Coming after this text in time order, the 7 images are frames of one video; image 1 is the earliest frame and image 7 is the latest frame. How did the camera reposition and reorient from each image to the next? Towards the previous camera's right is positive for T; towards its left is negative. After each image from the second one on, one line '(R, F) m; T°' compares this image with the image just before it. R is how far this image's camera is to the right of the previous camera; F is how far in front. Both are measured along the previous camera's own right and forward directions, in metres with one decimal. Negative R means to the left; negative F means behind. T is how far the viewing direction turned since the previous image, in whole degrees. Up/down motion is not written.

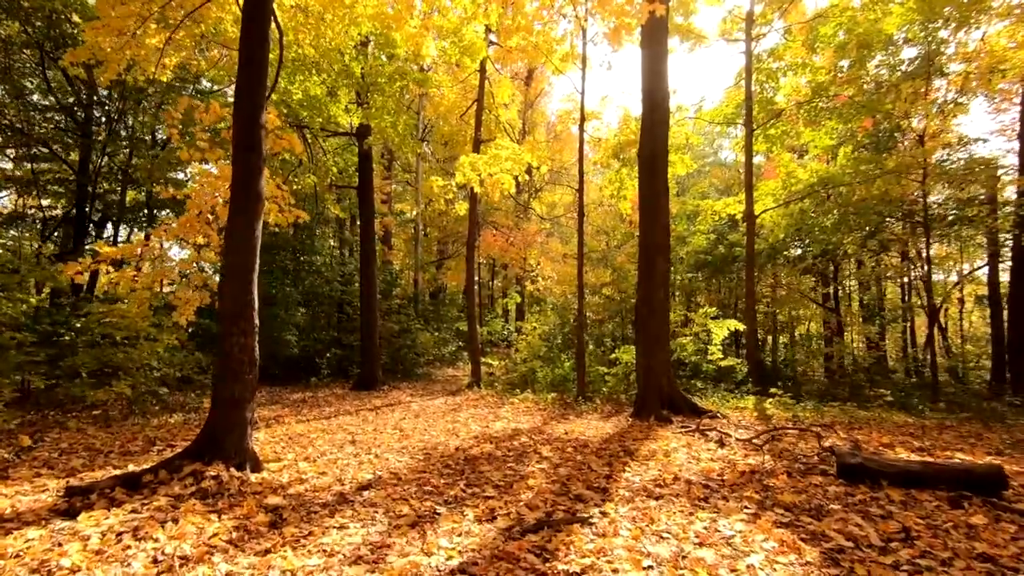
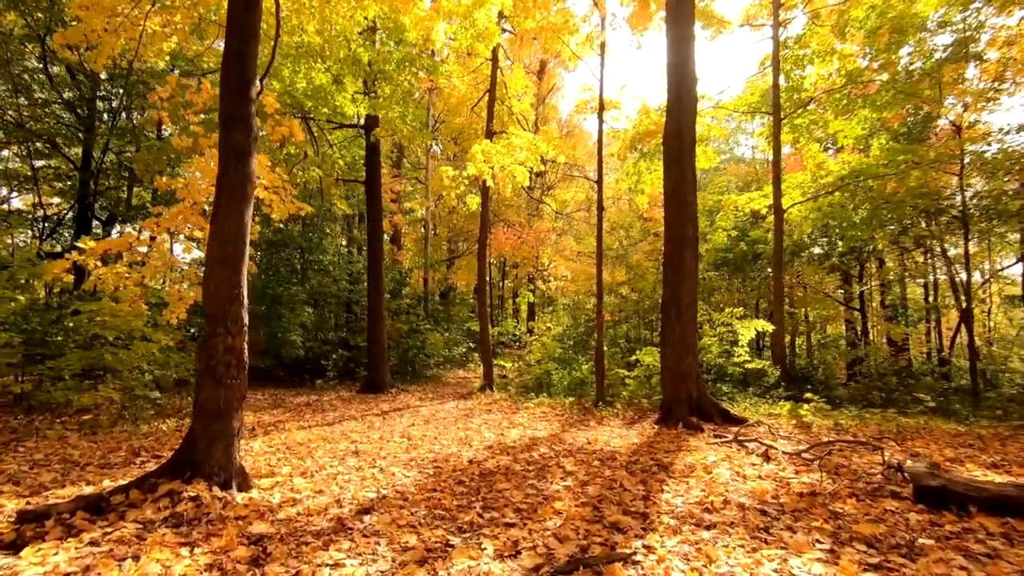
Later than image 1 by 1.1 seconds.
(-0.1, +0.5) m; -1°
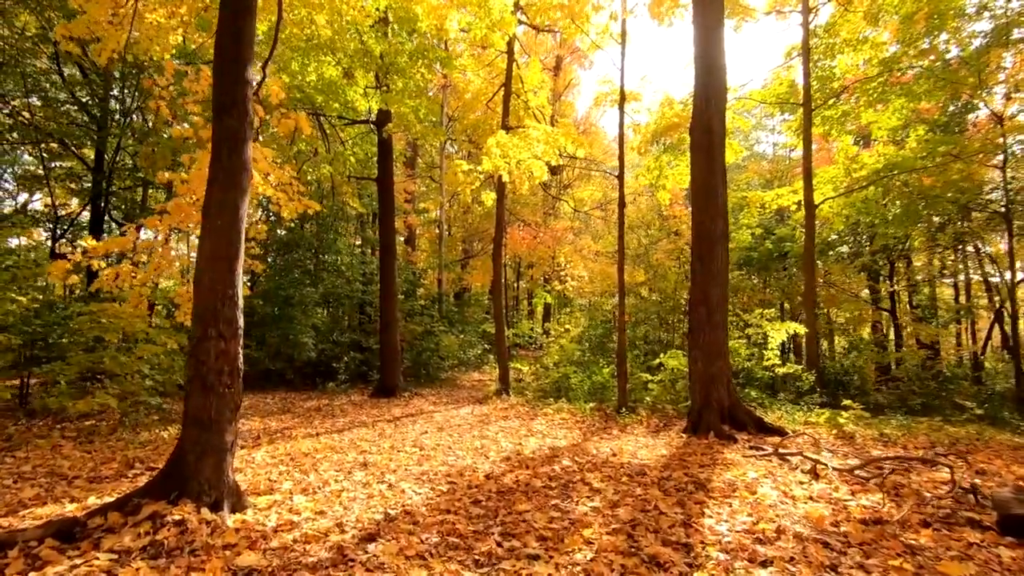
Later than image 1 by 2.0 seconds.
(0.0, +0.4) m; -2°
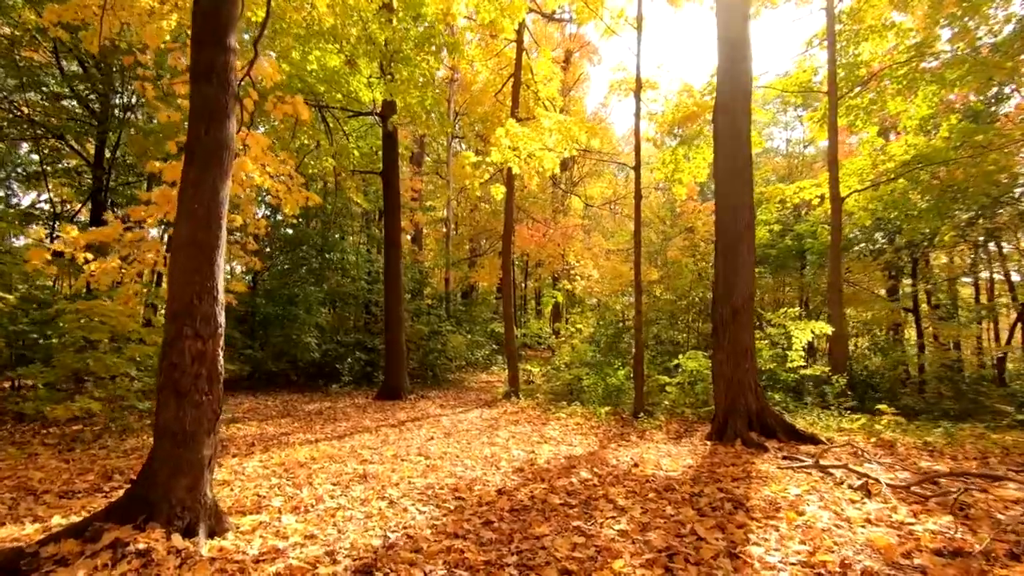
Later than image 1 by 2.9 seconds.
(-0.1, +0.4) m; -1°
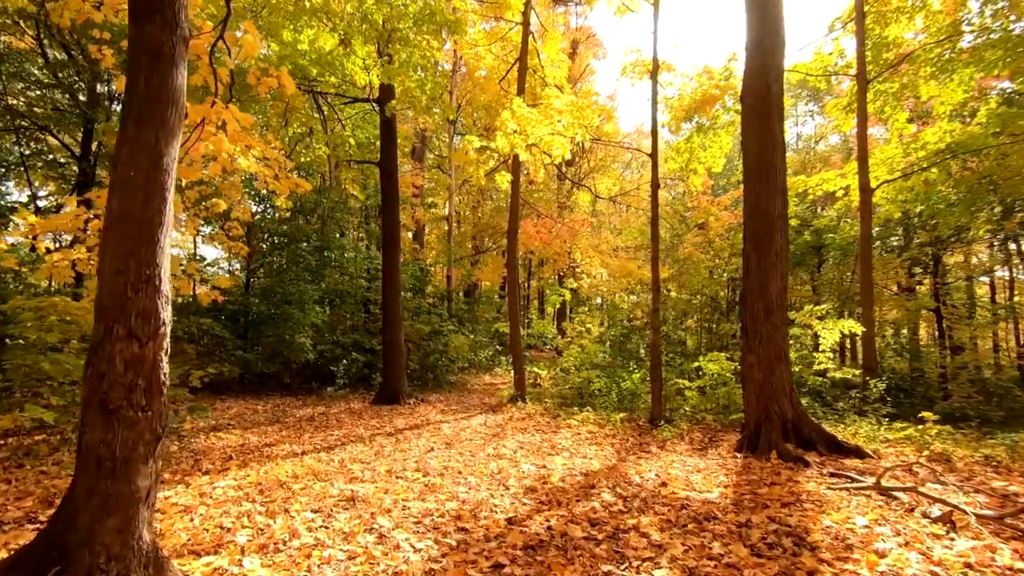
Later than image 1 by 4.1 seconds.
(-0.1, +0.6) m; 0°
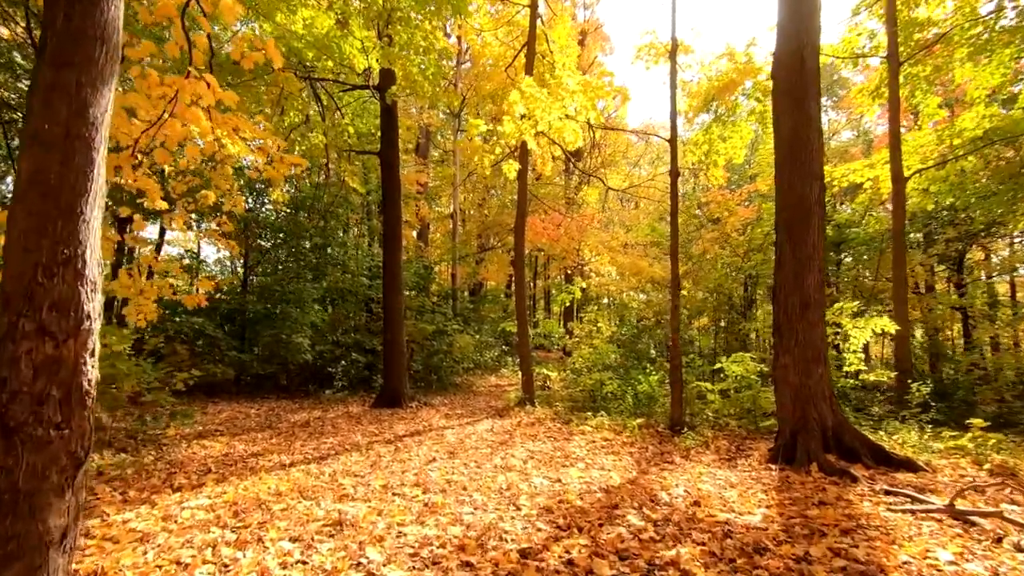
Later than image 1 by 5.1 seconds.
(0.0, +0.5) m; -1°
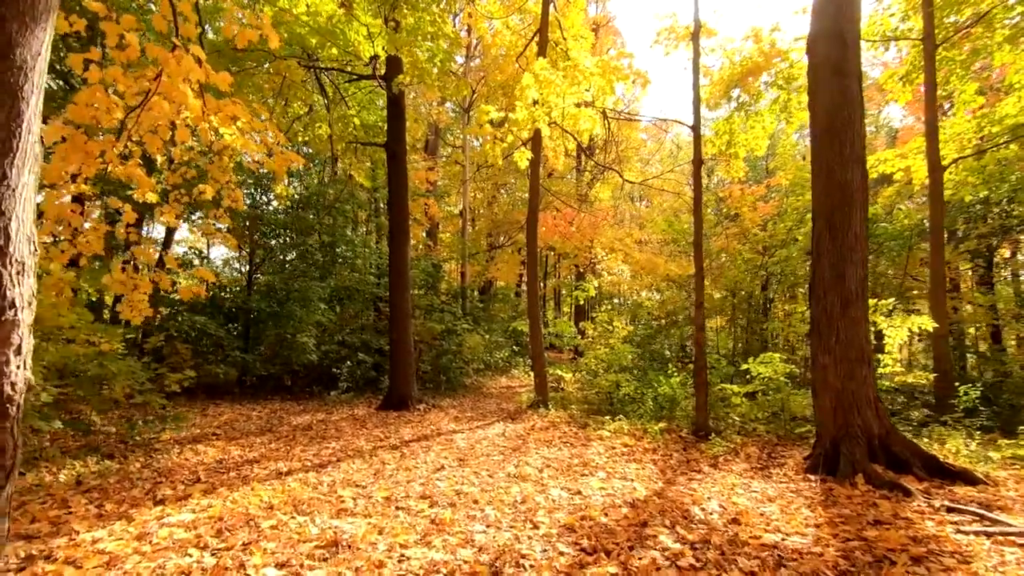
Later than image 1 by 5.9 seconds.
(0.0, +0.4) m; -1°
